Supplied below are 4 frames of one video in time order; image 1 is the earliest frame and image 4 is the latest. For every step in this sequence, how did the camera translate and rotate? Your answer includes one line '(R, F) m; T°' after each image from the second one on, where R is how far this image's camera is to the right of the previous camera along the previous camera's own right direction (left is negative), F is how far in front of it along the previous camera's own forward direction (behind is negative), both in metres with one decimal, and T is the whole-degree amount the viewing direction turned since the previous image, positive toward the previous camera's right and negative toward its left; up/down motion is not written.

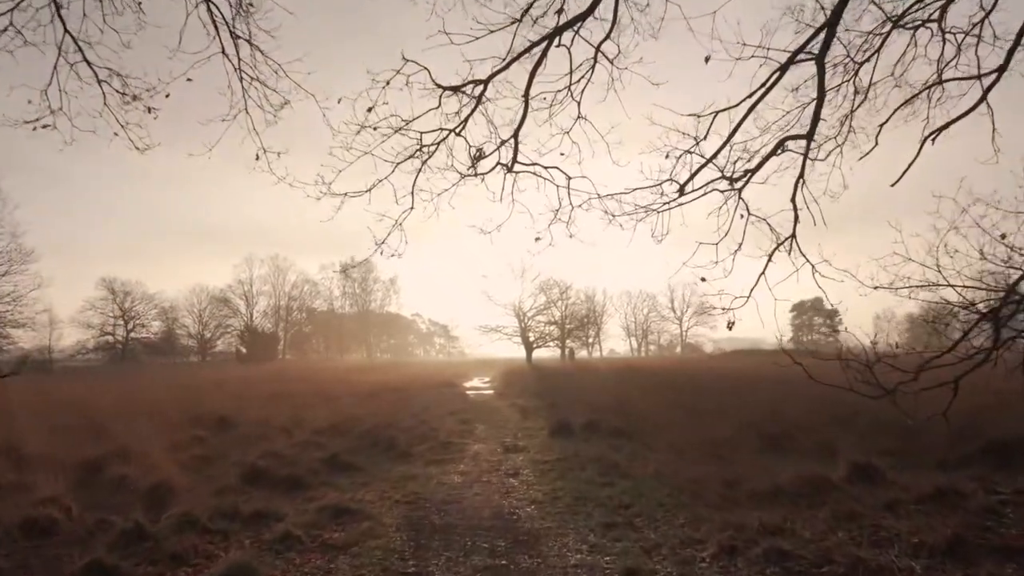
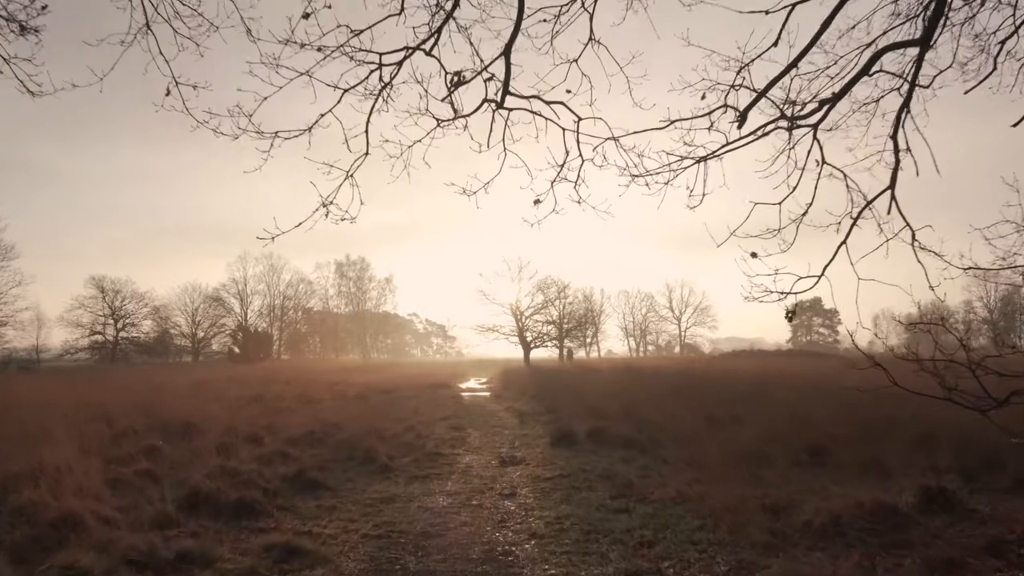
(0.0, +1.8) m; 0°
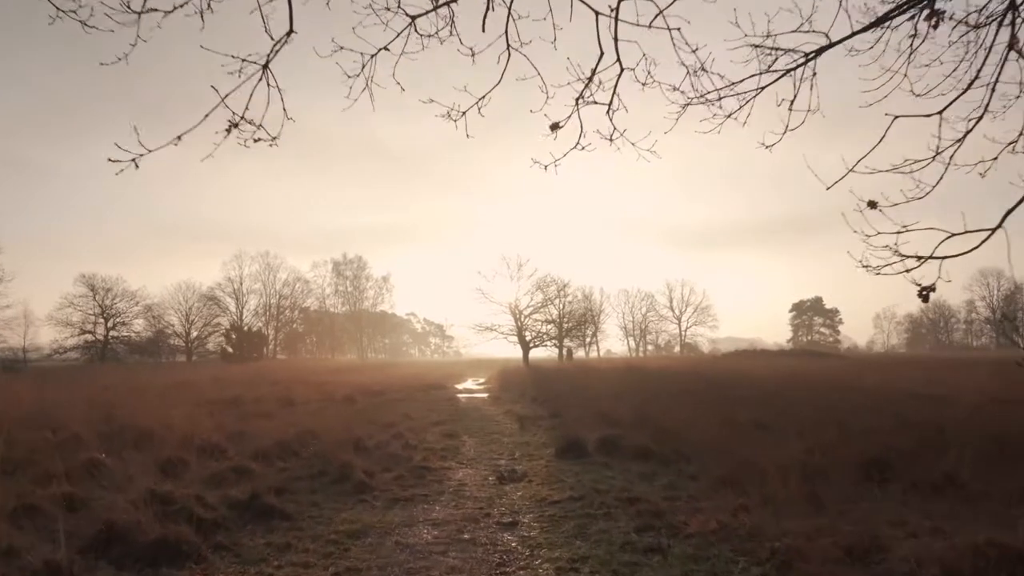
(0.0, +1.9) m; 0°
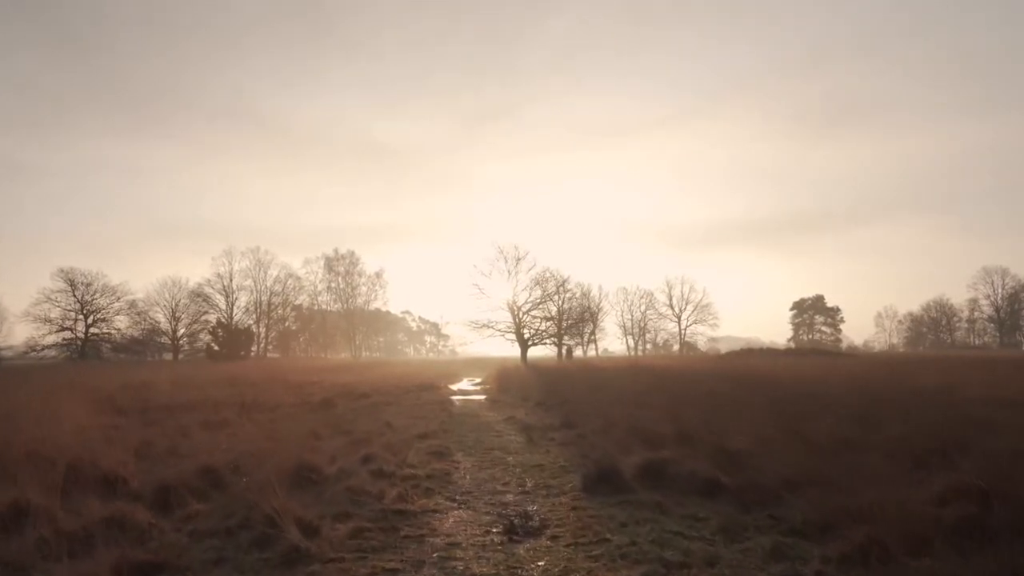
(-0.2, +3.7) m; 0°
